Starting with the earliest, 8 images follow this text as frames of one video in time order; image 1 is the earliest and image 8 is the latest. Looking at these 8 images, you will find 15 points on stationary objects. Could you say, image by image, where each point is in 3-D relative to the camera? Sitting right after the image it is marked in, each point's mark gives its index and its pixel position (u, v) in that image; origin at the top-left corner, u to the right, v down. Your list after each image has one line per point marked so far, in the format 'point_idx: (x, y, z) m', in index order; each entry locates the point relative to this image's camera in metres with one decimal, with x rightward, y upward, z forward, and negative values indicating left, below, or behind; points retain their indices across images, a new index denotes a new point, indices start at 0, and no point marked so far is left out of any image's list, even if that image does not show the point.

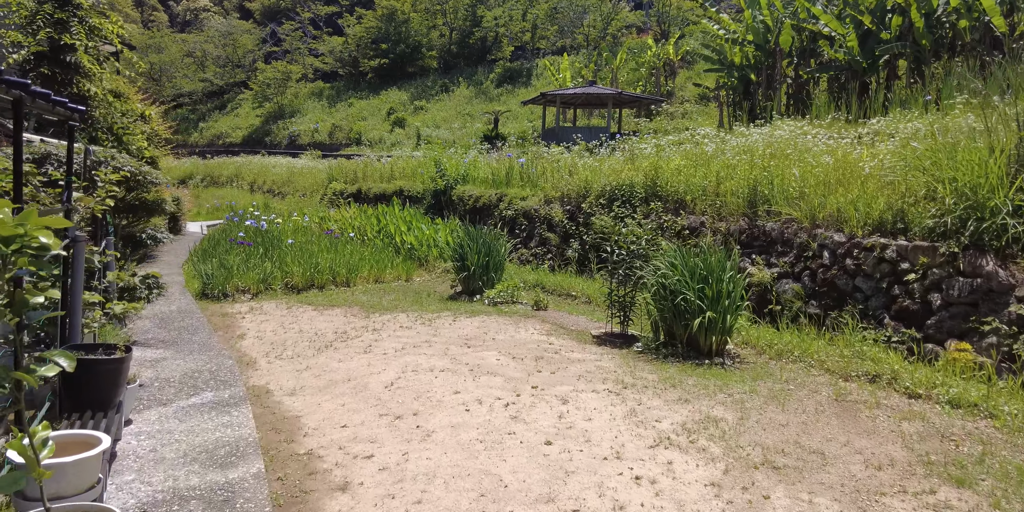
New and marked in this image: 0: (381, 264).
0: (-1.9, -0.1, +9.4) m
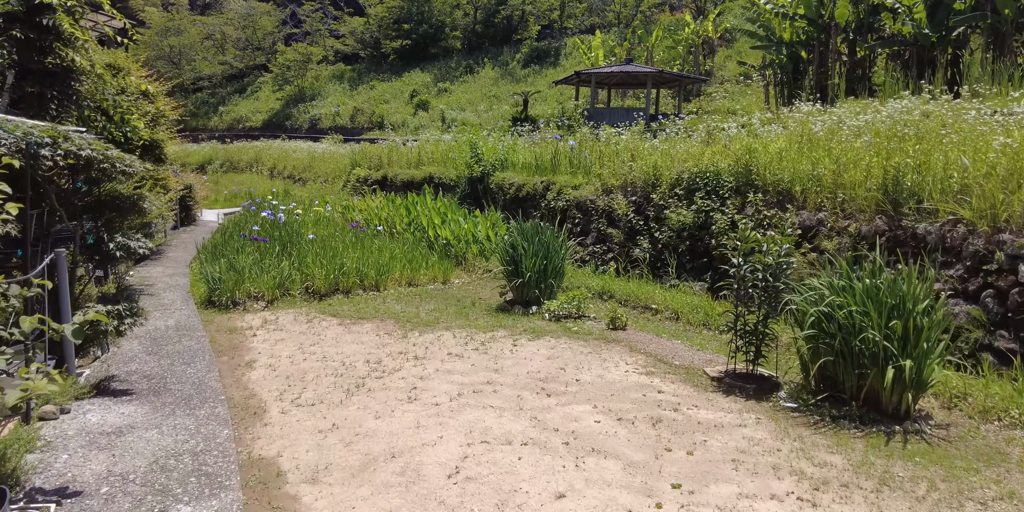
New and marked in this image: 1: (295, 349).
0: (-1.2, -0.1, +8.1) m
1: (-1.7, -0.7, +5.2) m
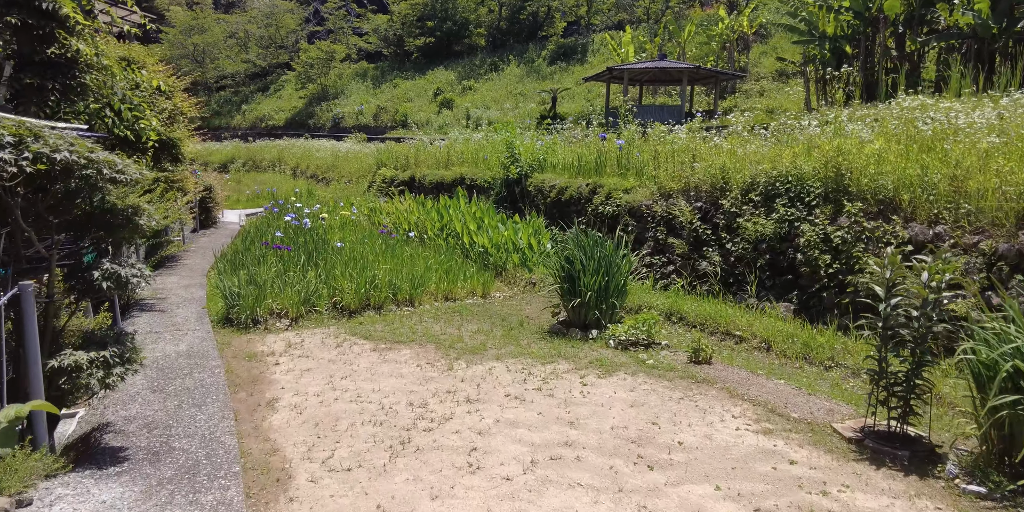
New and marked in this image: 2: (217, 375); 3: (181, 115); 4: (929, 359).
0: (-0.7, -0.2, +7.4) m
1: (-1.3, -0.9, +4.4) m
2: (-2.0, -0.8, +4.4) m
3: (-4.8, +2.1, +9.5) m
4: (+2.0, -0.5, +3.1) m
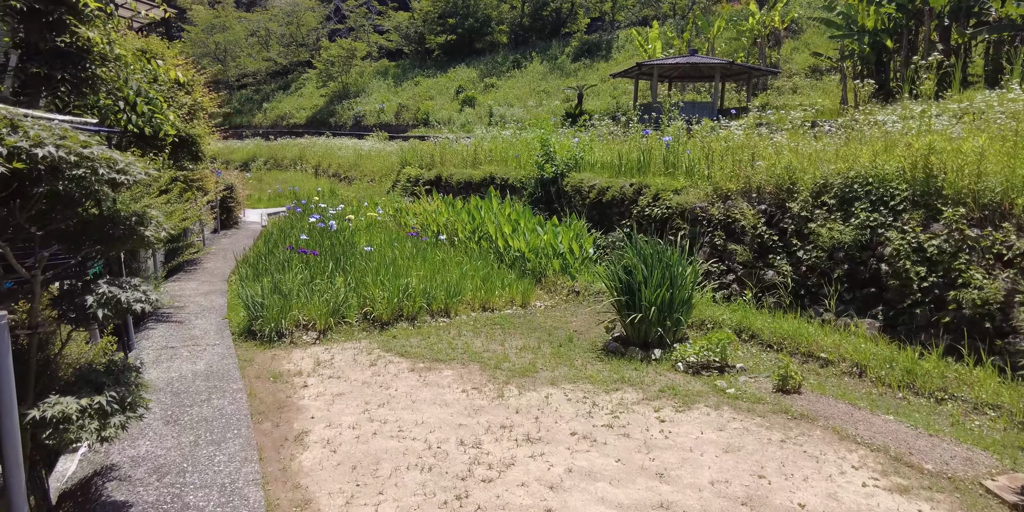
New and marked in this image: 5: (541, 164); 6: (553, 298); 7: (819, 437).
0: (-0.2, -0.3, +6.8) m
1: (-0.9, -0.9, +3.9) m
2: (-1.6, -0.9, +3.9) m
3: (-4.3, +2.0, +9.1) m
4: (+2.3, -0.6, +2.5) m
5: (+0.4, +1.4, +9.8) m
6: (+0.4, -0.5, +7.1) m
7: (+1.6, -0.9, +3.3) m
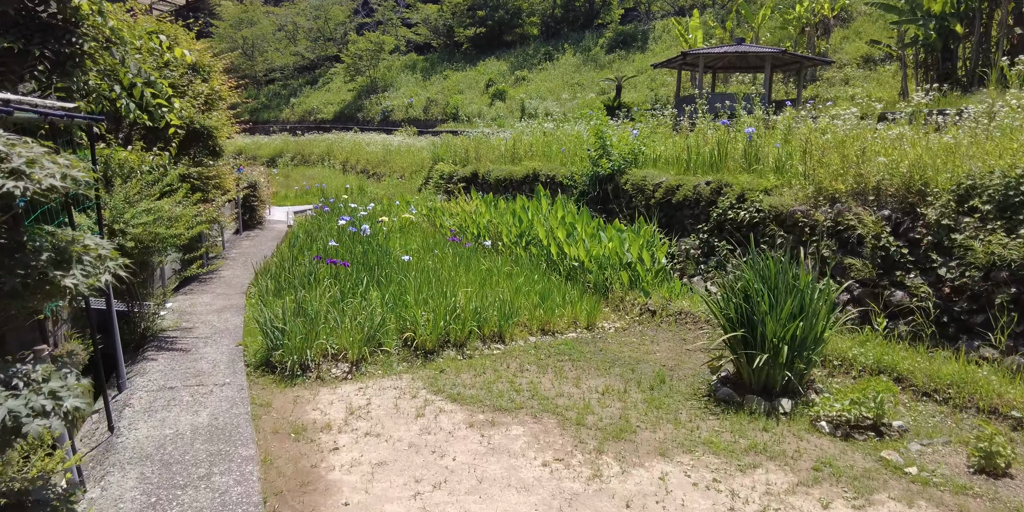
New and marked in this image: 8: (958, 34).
0: (+0.3, -0.4, +5.8) m
1: (-0.4, -1.1, +2.8) m
2: (-1.2, -1.0, +2.9) m
3: (-3.7, +1.9, +8.1) m
4: (+2.7, -0.7, +1.3) m
5: (+1.1, +1.3, +8.8) m
6: (+1.0, -0.6, +6.0) m
7: (+2.0, -1.1, +2.2) m
8: (+10.2, +5.0, +14.7) m
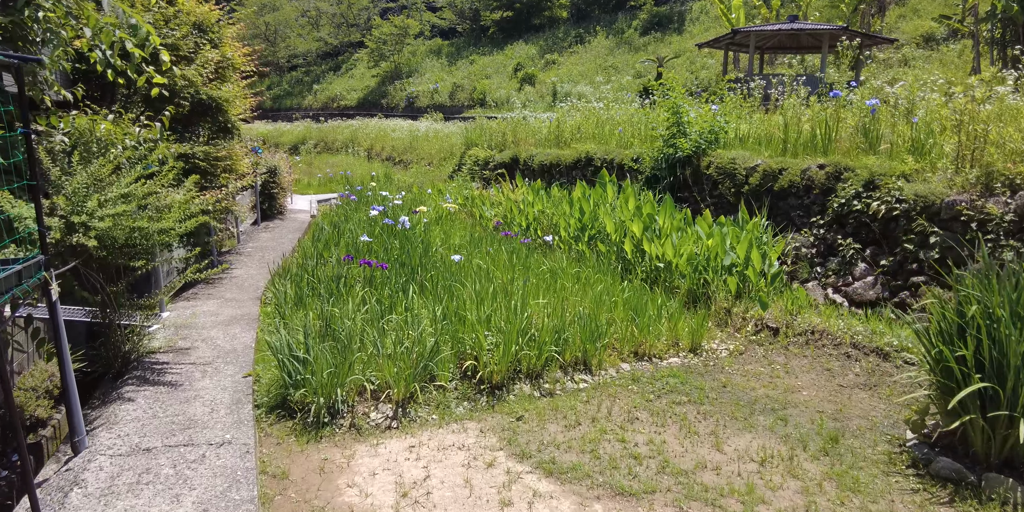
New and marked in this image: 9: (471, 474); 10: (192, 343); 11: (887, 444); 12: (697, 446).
0: (+0.9, -0.4, +4.5) m
1: (0.0, -1.1, +1.6) m
2: (-0.7, -1.0, +1.7) m
3: (-3.0, +2.0, +7.0) m
4: (+3.1, -0.8, 0.0) m
5: (+1.8, +1.3, +7.4) m
6: (+1.6, -0.6, +4.7) m
7: (+2.4, -1.1, +0.9) m
8: (+11.1, +5.1, +13.0) m
9: (-0.2, -0.9, +2.8) m
10: (-2.1, -0.6, +4.2) m
11: (+1.8, -0.8, +3.1) m
12: (+0.9, -0.9, +3.0) m
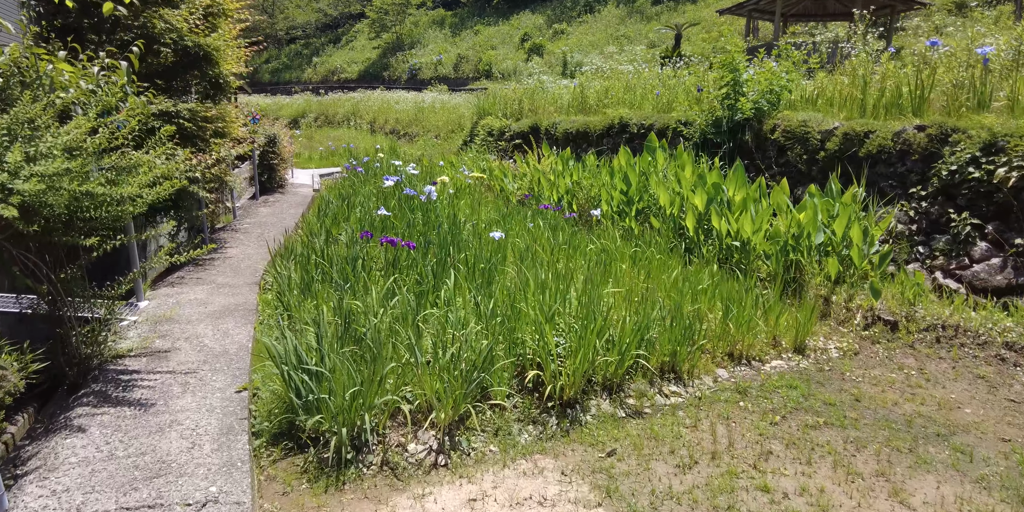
0: (+1.3, -0.3, +3.6) m
1: (+0.4, -1.1, +0.8) m
2: (-0.4, -1.0, +0.8) m
3: (-2.7, +2.2, +6.0) m
4: (+3.5, -0.8, -0.9) m
5: (+2.1, +1.6, +6.5) m
6: (+1.9, -0.4, +3.8) m
7: (+2.8, -1.1, 0.0) m
8: (+11.4, +5.5, +11.9) m
9: (+0.2, -0.9, +1.9) m
10: (-1.7, -0.4, +3.3) m
11: (+2.1, -0.8, +2.2) m
12: (+1.2, -0.8, +2.2) m
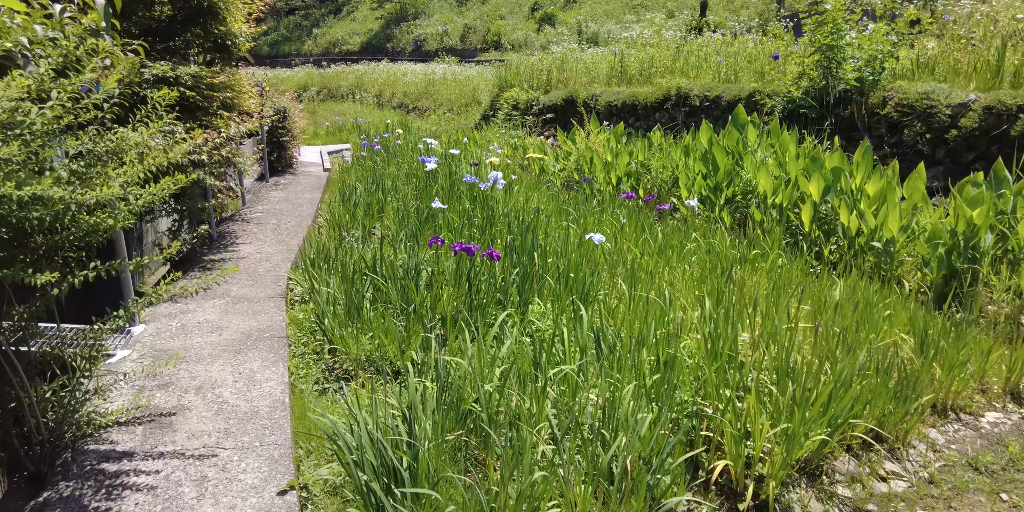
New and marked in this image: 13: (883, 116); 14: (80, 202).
0: (+1.8, -0.3, +2.7) m
1: (+0.9, -1.3, -0.2) m
2: (+0.2, -1.2, -0.1) m
3: (-2.1, +2.2, +4.9) m
4: (+4.0, -1.1, -1.8) m
5: (+2.7, +1.6, +5.5) m
6: (+2.4, -0.5, +2.9) m
7: (+3.3, -1.3, -0.9) m
8: (+11.9, +5.8, +10.8) m
9: (+0.7, -1.0, +1.0) m
10: (-1.2, -0.5, +2.3) m
11: (+2.6, -0.9, +1.3) m
12: (+1.7, -0.9, +1.3) m
13: (+3.0, +1.1, +5.1) m
14: (-1.1, +0.1, +1.7) m
